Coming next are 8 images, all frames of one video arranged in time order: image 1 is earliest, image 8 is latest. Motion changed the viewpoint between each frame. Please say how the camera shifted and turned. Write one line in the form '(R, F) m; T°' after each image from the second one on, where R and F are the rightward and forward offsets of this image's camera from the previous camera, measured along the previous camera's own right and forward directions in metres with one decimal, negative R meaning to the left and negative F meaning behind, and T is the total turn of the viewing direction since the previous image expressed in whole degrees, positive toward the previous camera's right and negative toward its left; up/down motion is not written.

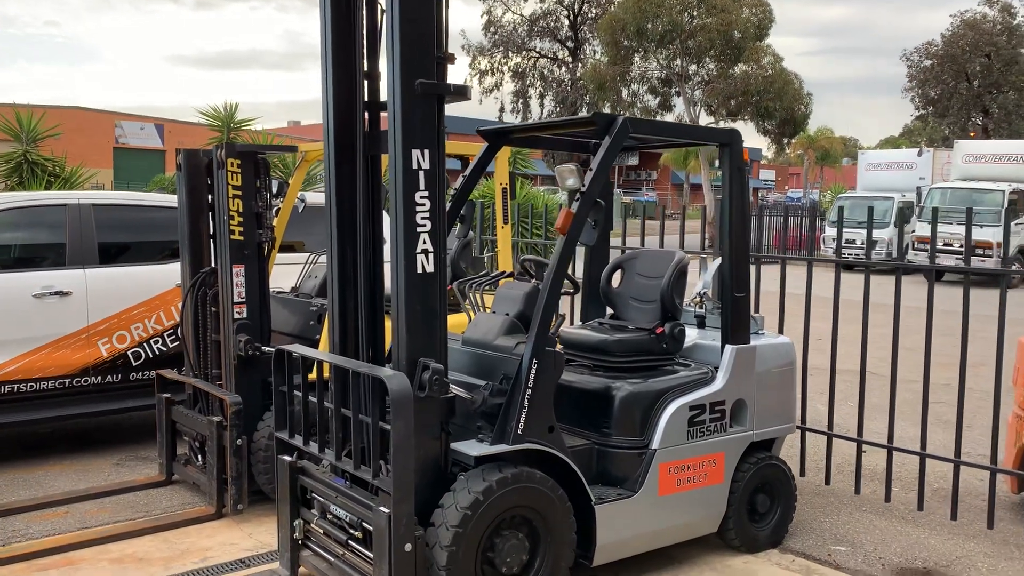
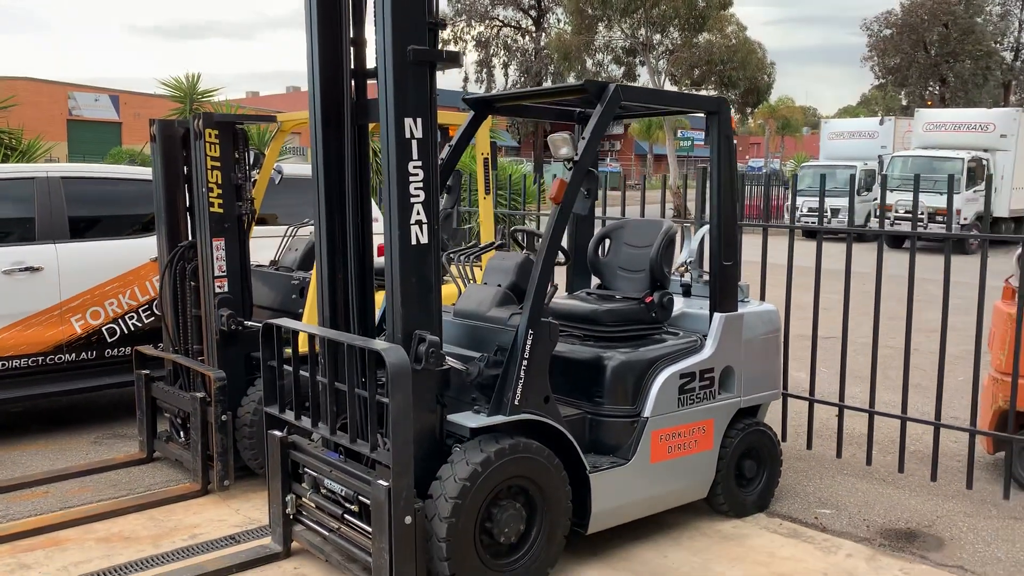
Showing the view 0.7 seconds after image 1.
(-0.1, 0.0) m; +2°
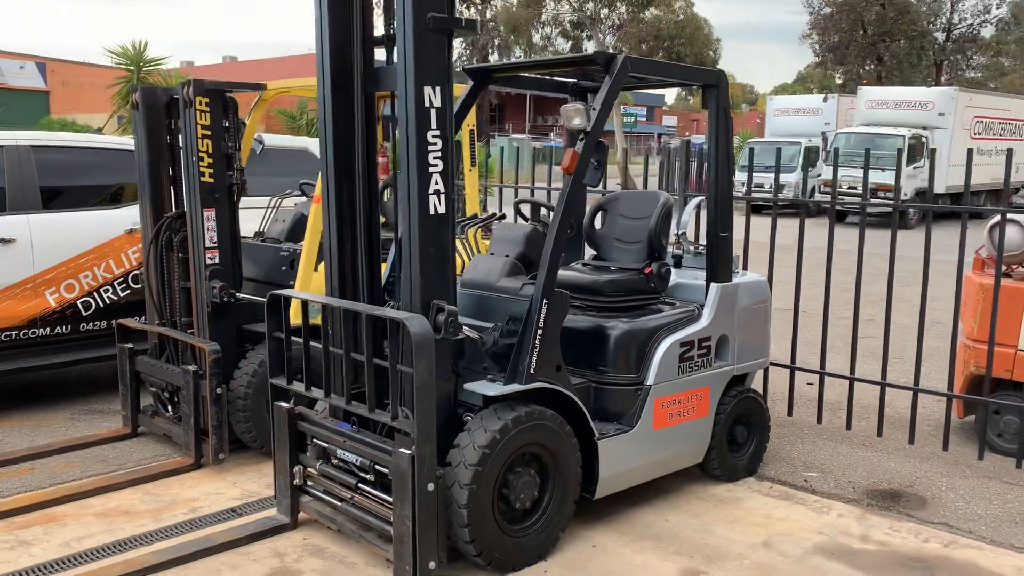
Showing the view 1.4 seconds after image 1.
(-0.3, 0.0) m; +4°
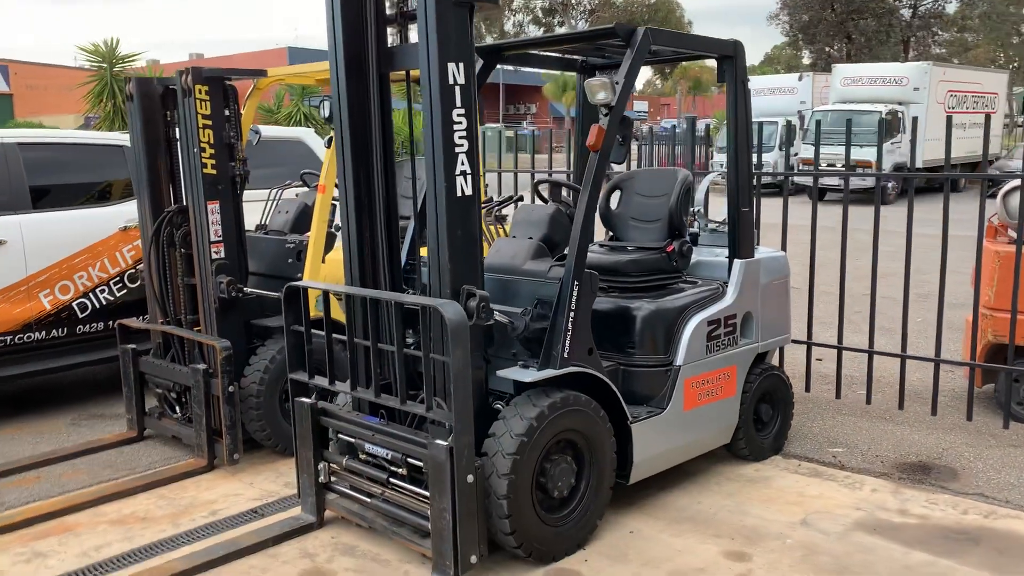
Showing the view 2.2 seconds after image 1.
(-0.2, +0.1) m; +2°
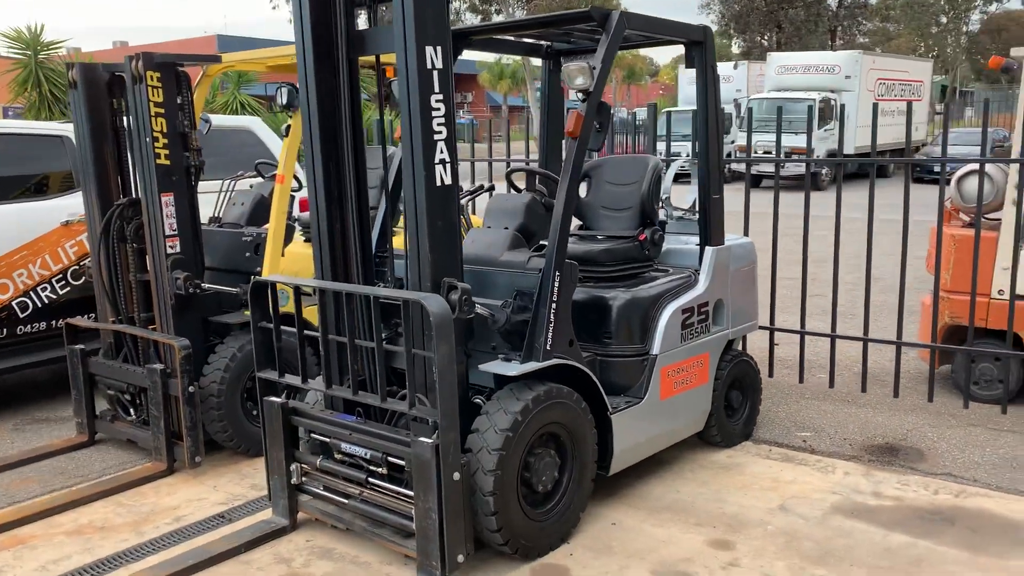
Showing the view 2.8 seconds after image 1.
(-0.2, +0.1) m; +4°
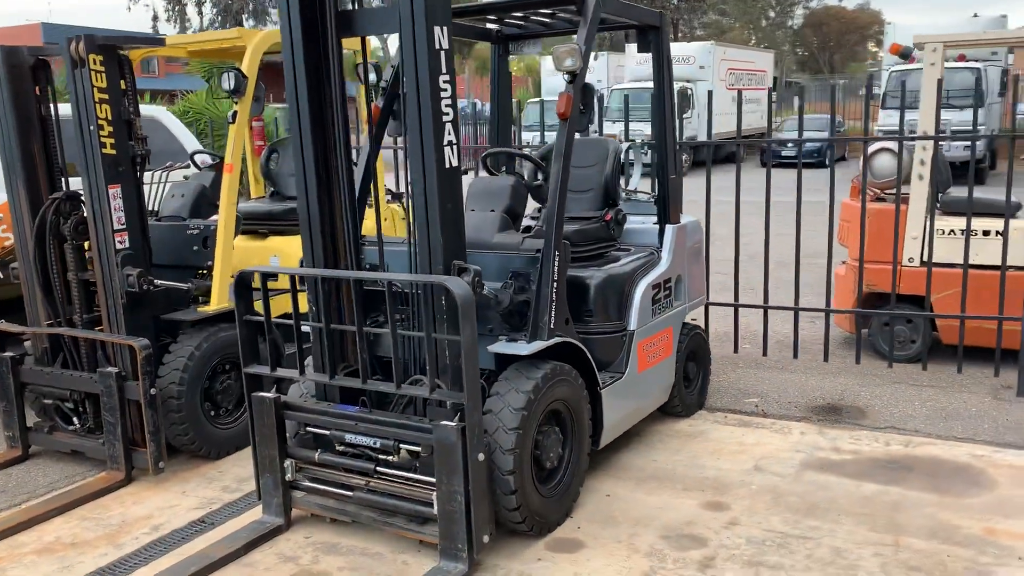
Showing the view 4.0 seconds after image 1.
(-0.6, 0.0) m; +9°
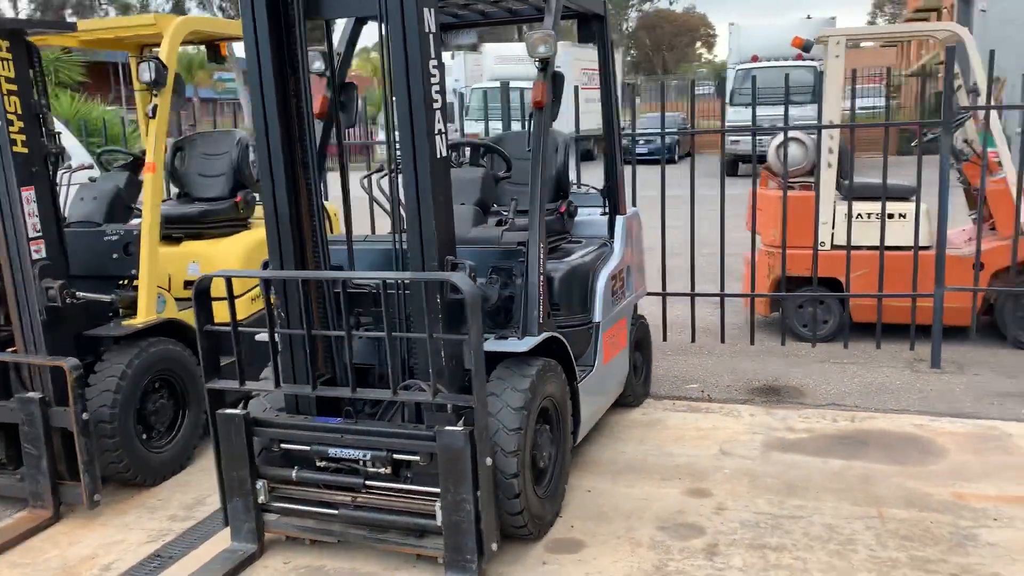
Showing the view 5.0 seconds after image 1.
(-0.6, +0.2) m; +10°
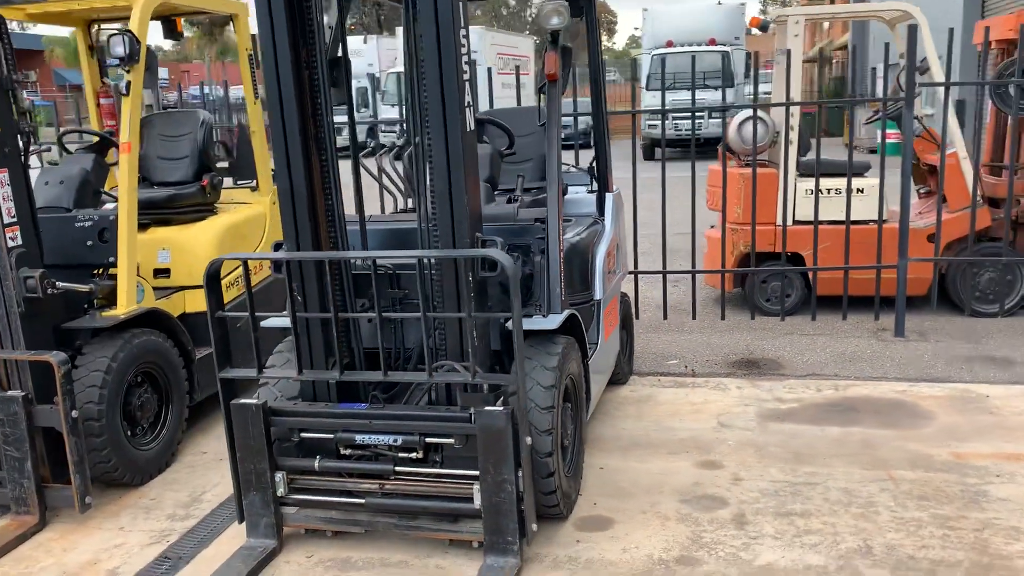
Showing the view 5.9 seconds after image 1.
(-0.5, +0.1) m; +6°
